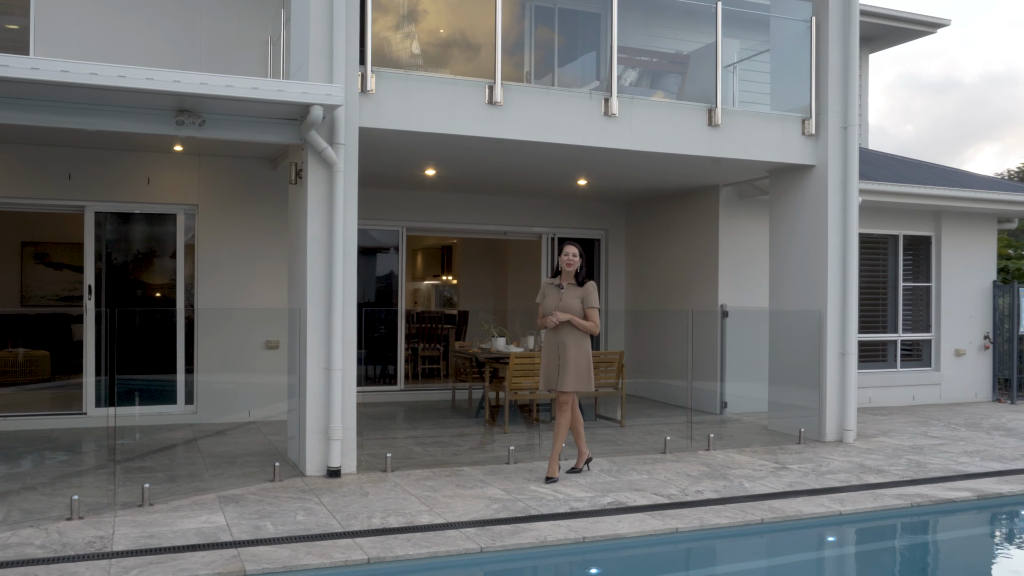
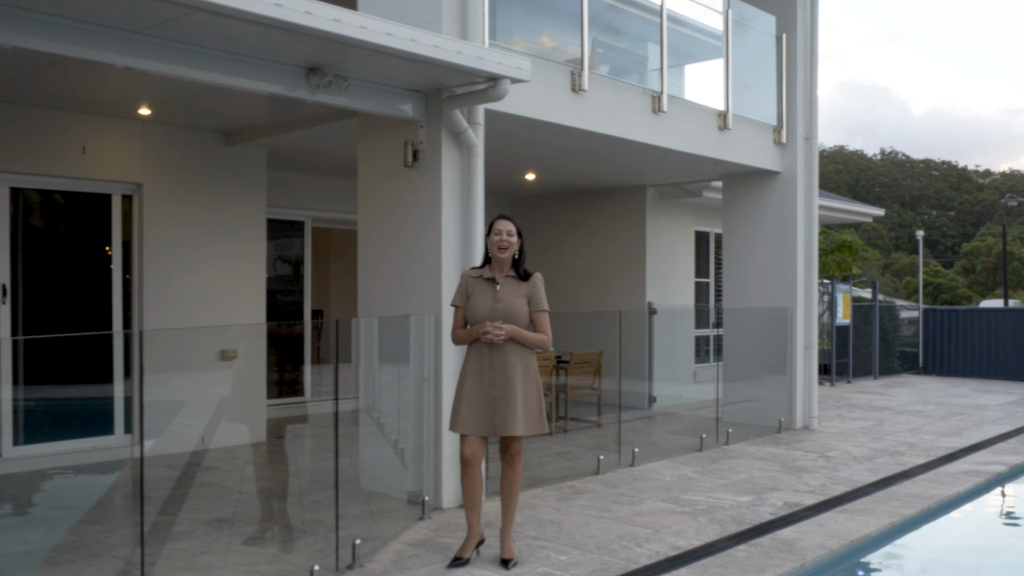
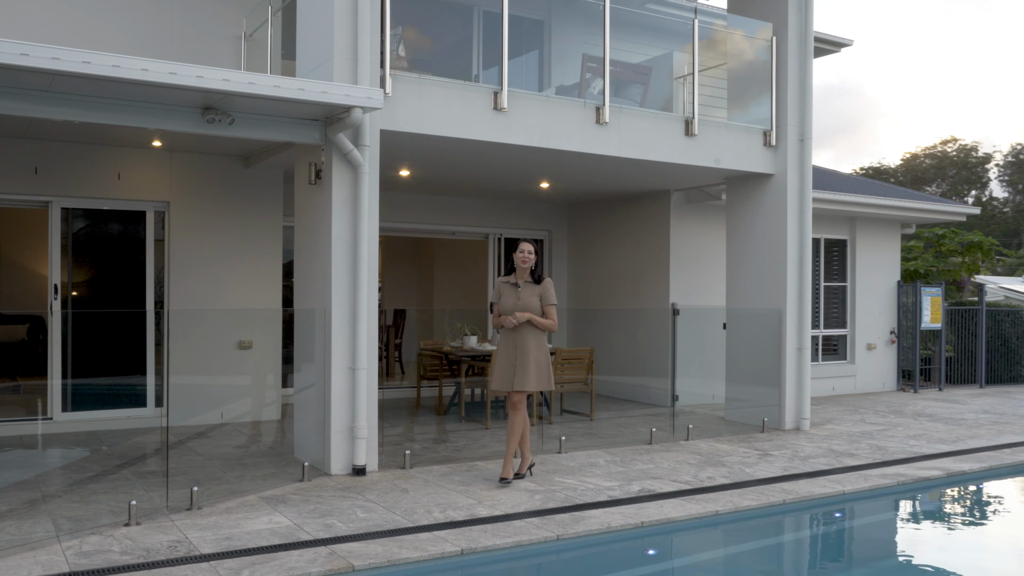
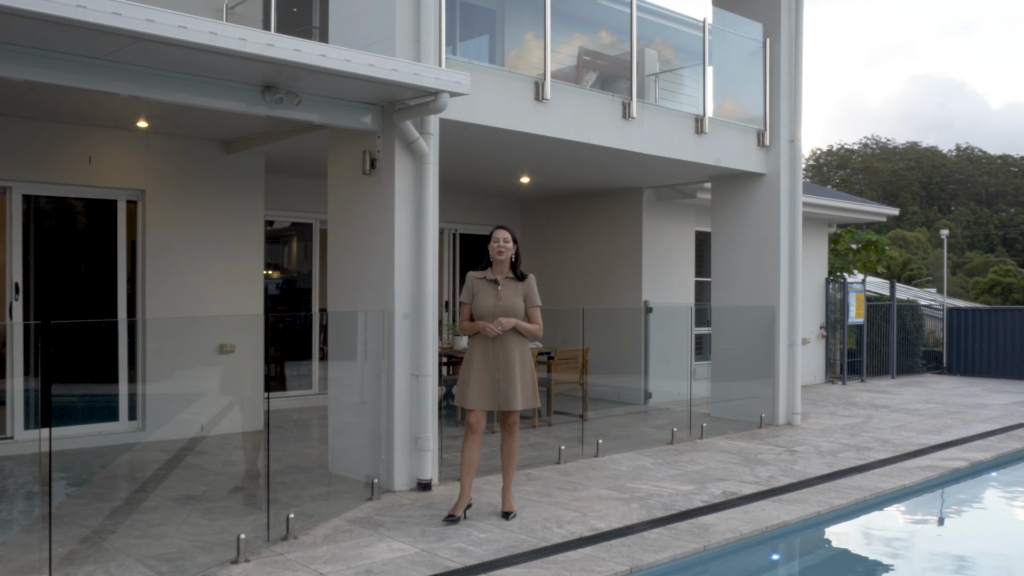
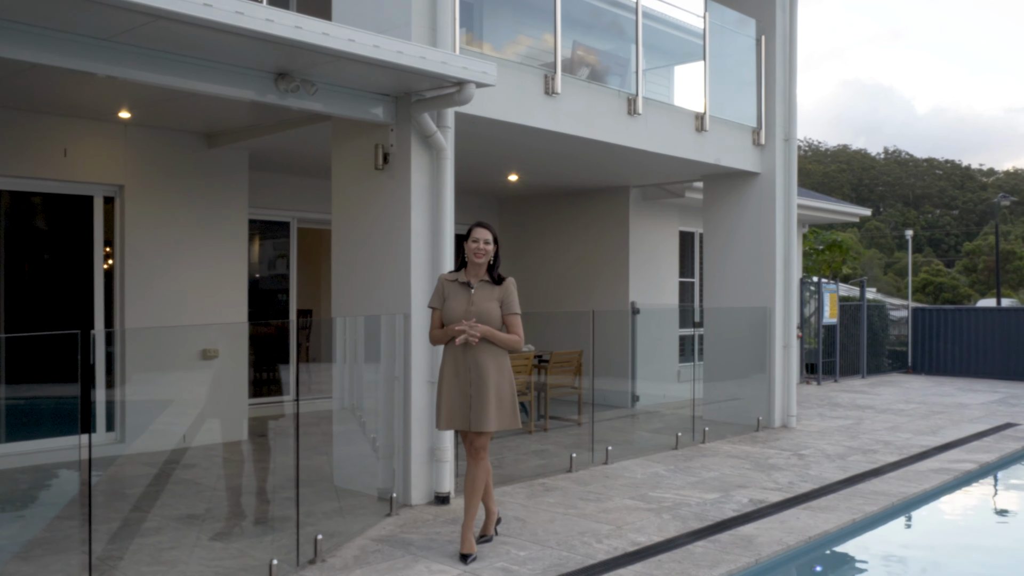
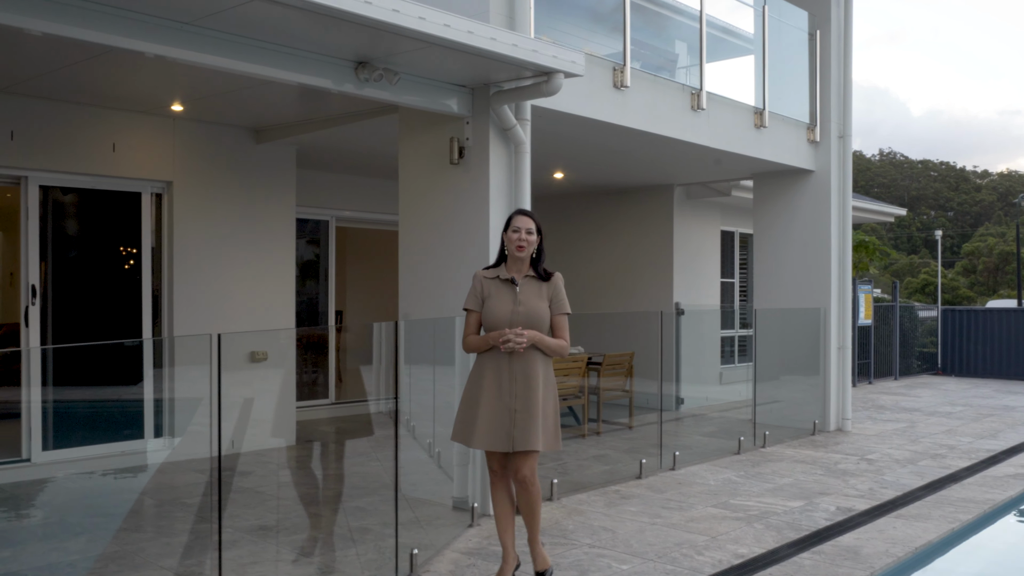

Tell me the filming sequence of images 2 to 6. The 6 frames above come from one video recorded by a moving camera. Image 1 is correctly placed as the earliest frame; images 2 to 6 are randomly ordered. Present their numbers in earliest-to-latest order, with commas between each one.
3, 4, 5, 2, 6
